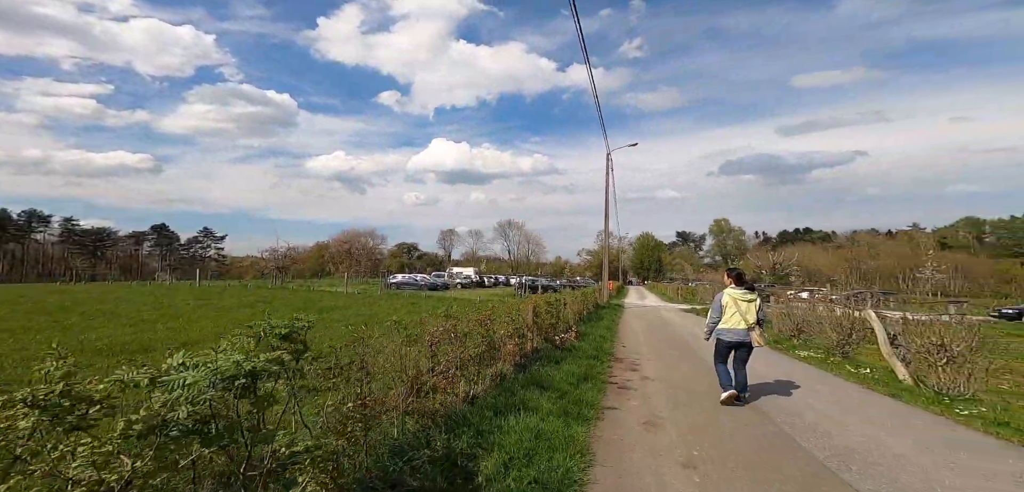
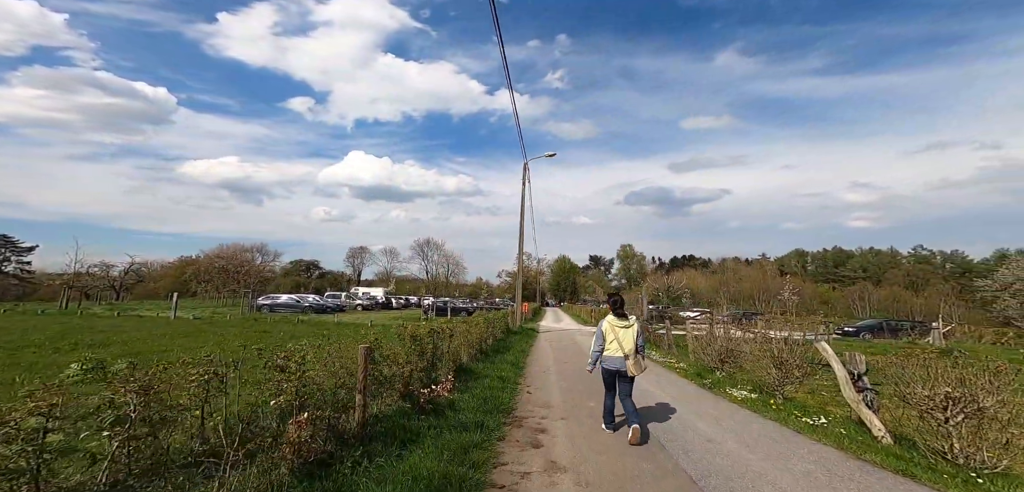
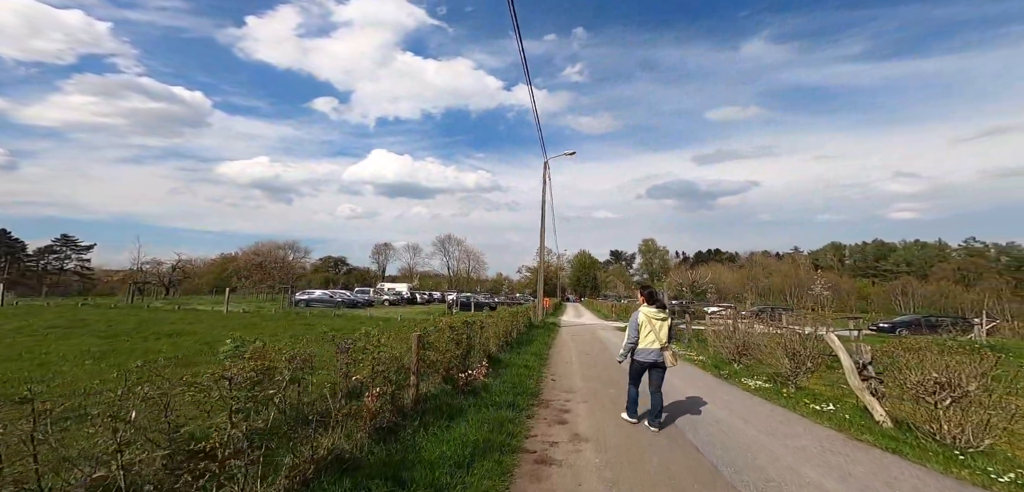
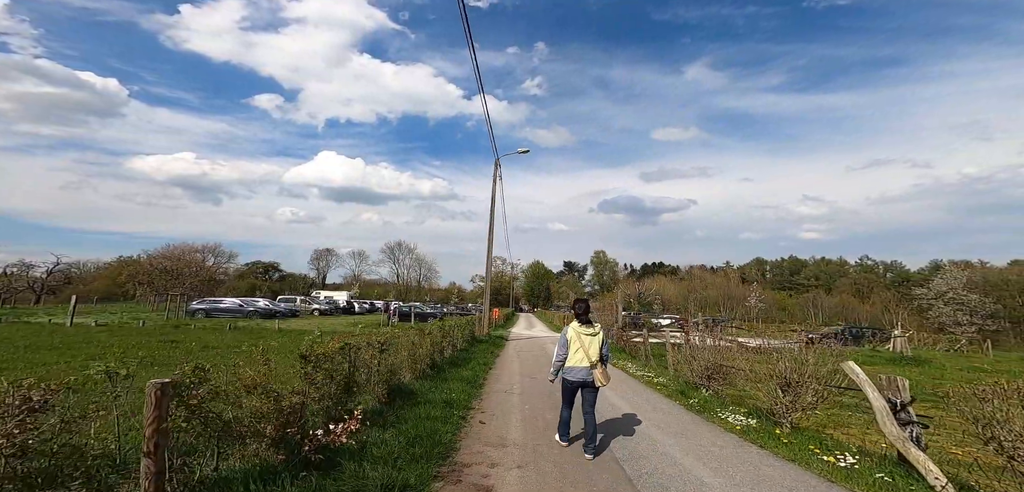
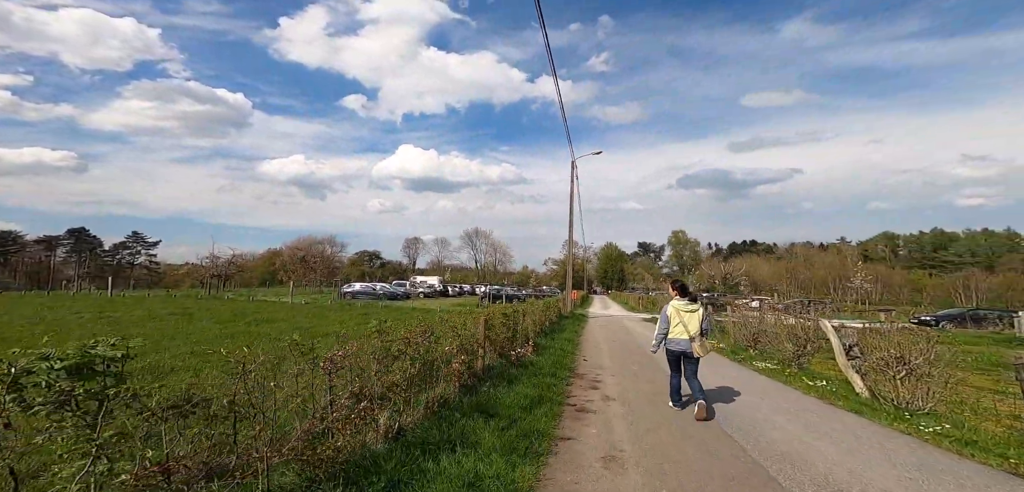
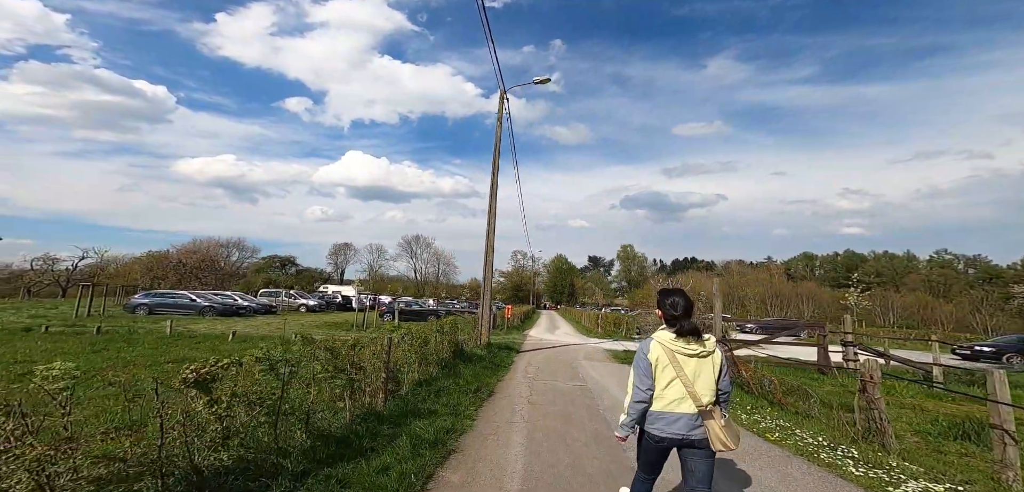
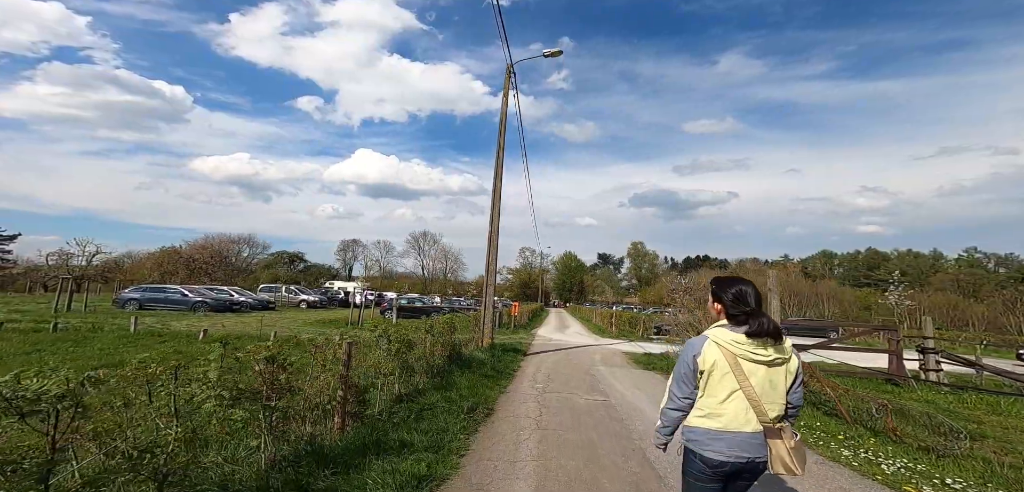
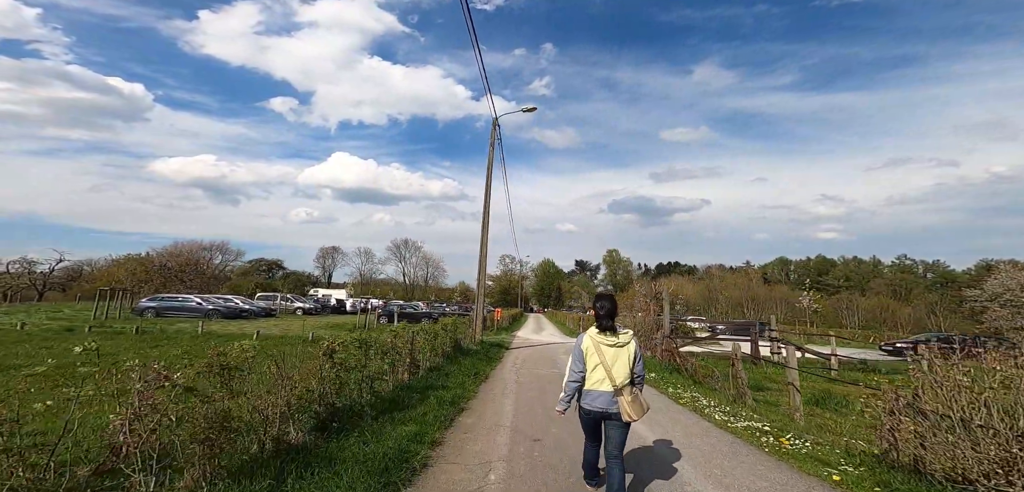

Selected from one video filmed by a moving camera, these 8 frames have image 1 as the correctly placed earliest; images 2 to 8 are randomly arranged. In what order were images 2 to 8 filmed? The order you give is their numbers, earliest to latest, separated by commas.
5, 3, 2, 4, 8, 6, 7
